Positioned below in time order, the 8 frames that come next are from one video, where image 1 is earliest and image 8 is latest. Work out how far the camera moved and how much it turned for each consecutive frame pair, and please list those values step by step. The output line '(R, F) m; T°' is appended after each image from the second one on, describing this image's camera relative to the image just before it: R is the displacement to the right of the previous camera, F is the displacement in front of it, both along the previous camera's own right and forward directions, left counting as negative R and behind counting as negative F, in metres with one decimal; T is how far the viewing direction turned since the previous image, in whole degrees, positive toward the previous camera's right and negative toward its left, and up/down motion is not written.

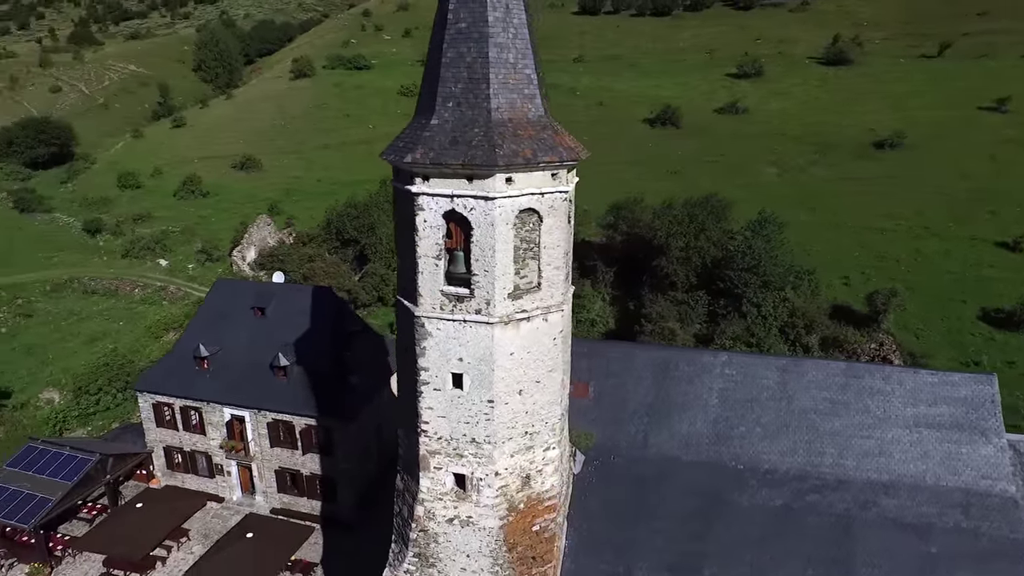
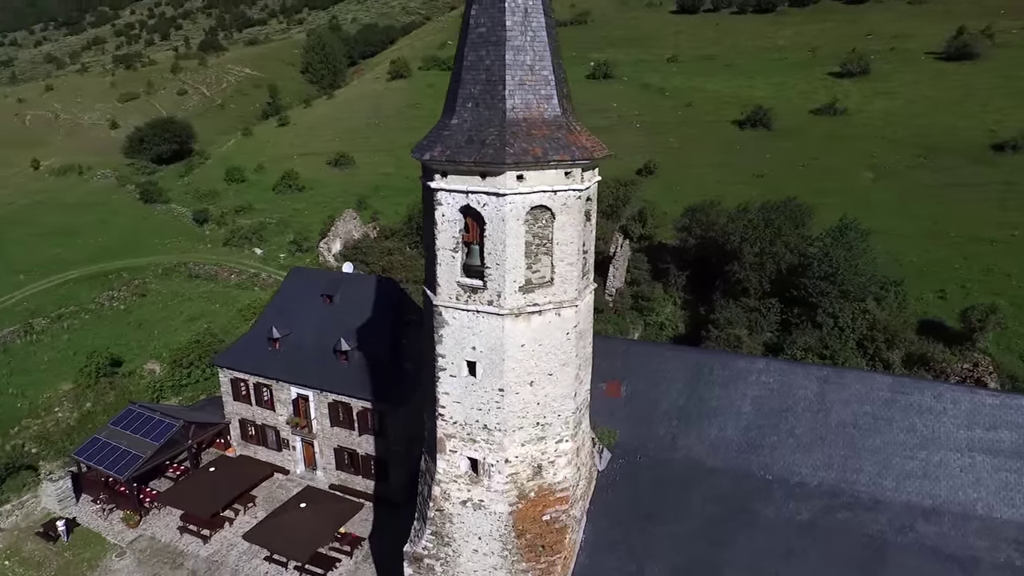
(+1.2, -0.3) m; -8°
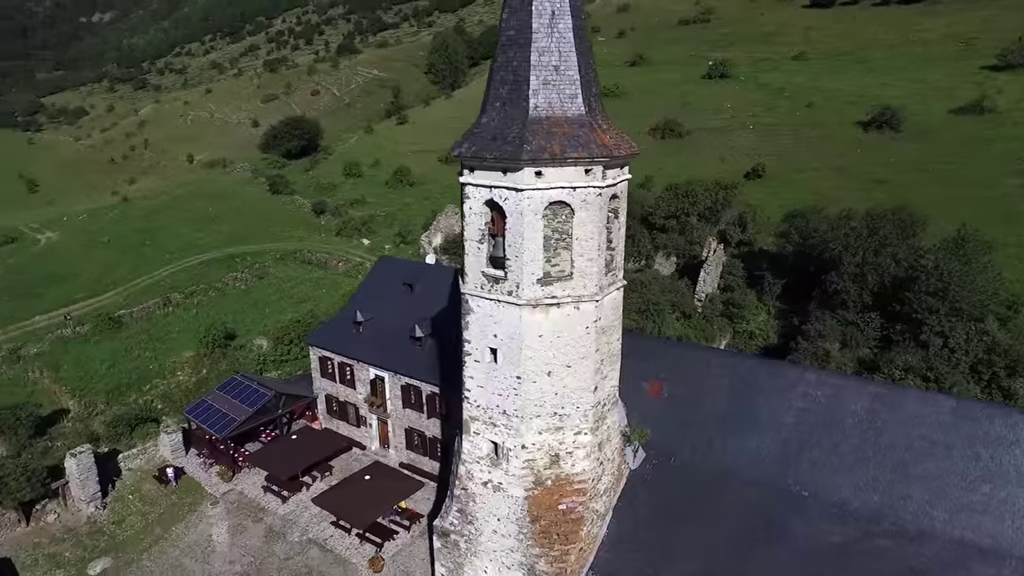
(+1.4, -0.3) m; -10°
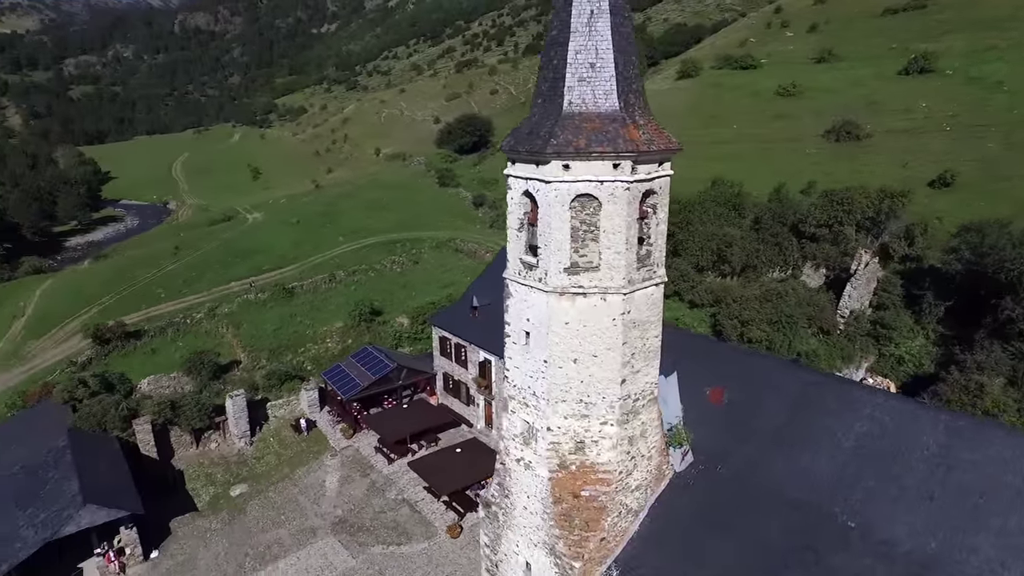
(+2.3, -0.3) m; -15°
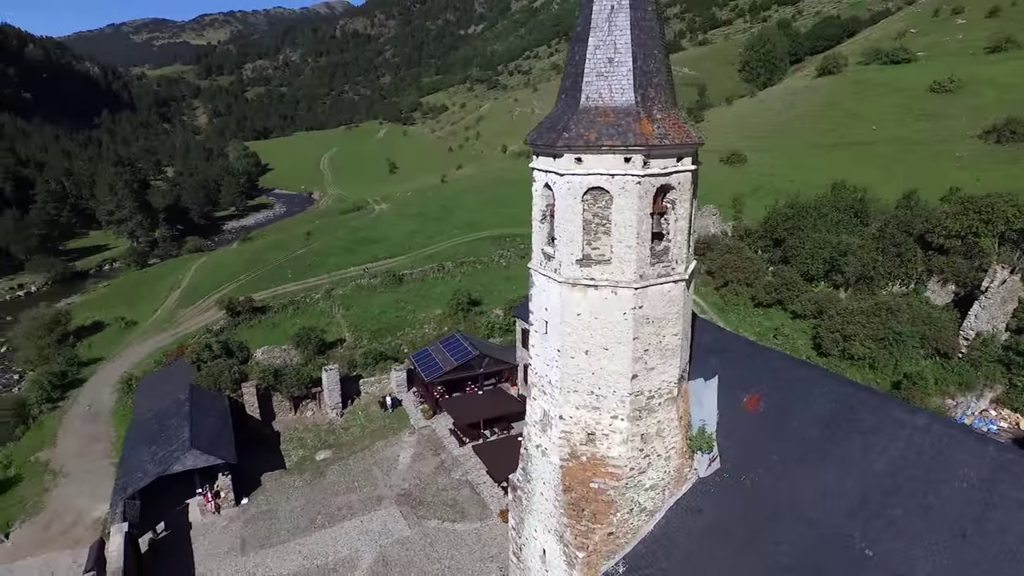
(+1.9, -0.2) m; -11°
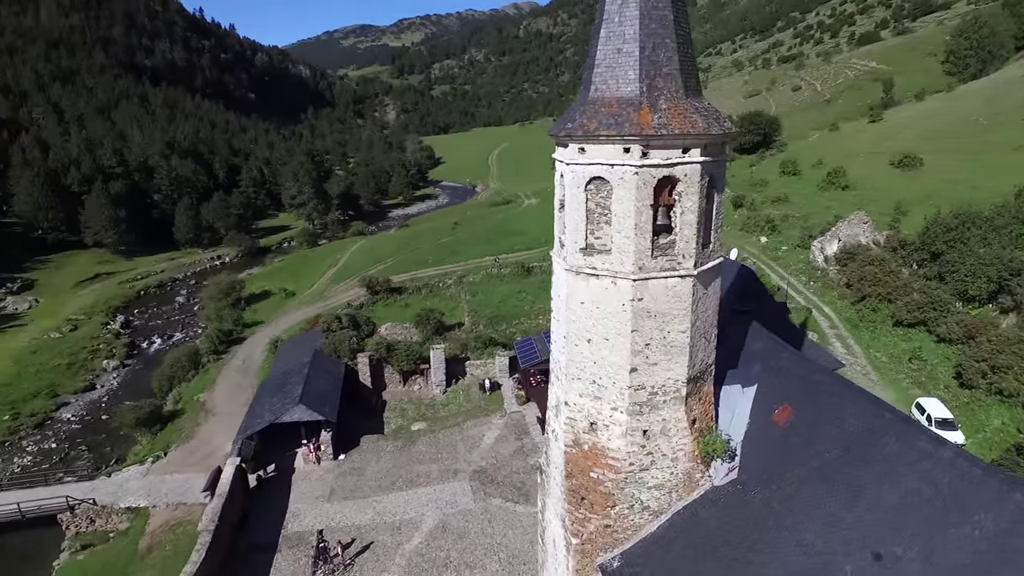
(+2.6, -0.1) m; -14°
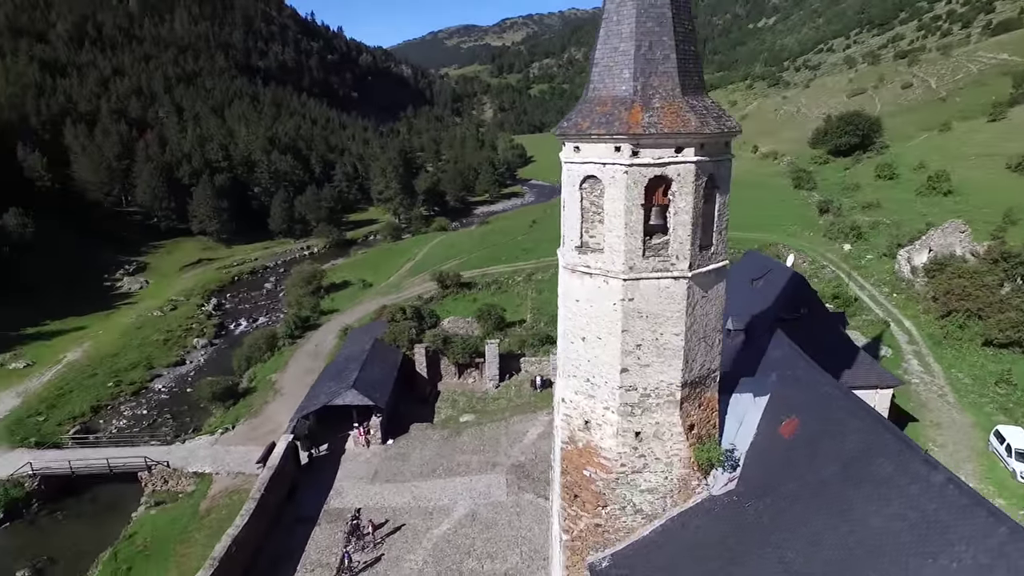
(+1.6, -0.1) m; -8°
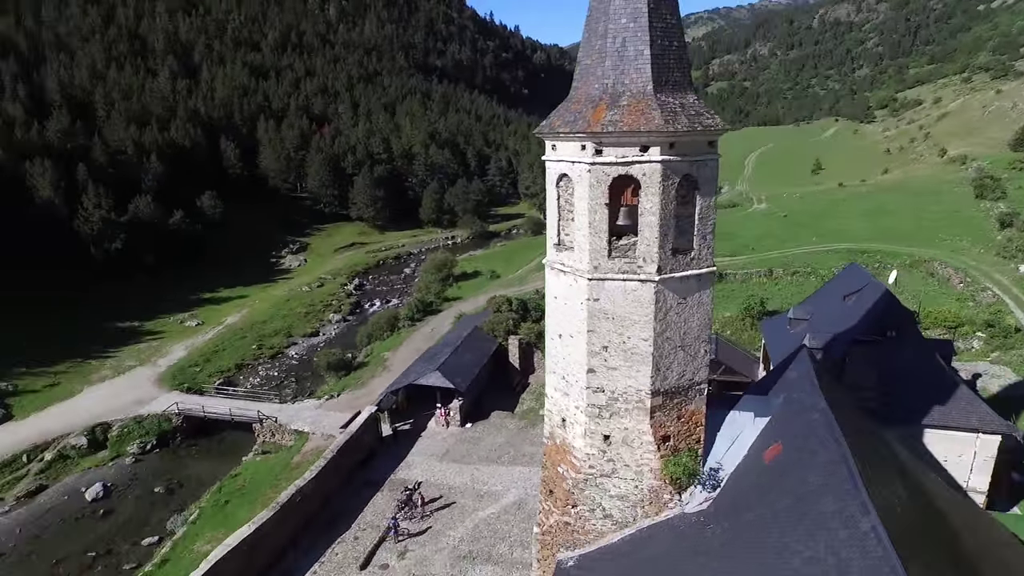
(+3.1, +0.1) m; -14°
